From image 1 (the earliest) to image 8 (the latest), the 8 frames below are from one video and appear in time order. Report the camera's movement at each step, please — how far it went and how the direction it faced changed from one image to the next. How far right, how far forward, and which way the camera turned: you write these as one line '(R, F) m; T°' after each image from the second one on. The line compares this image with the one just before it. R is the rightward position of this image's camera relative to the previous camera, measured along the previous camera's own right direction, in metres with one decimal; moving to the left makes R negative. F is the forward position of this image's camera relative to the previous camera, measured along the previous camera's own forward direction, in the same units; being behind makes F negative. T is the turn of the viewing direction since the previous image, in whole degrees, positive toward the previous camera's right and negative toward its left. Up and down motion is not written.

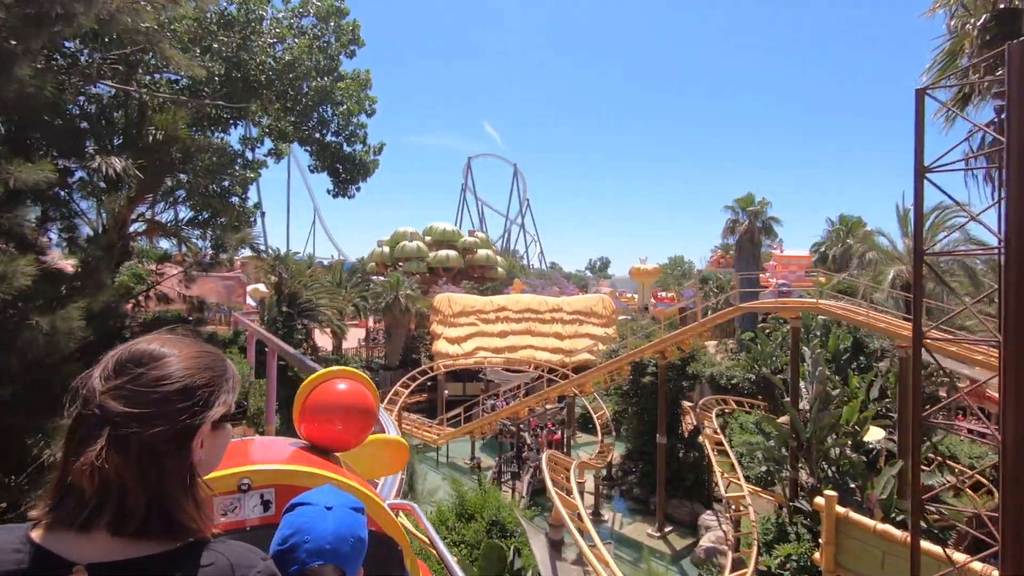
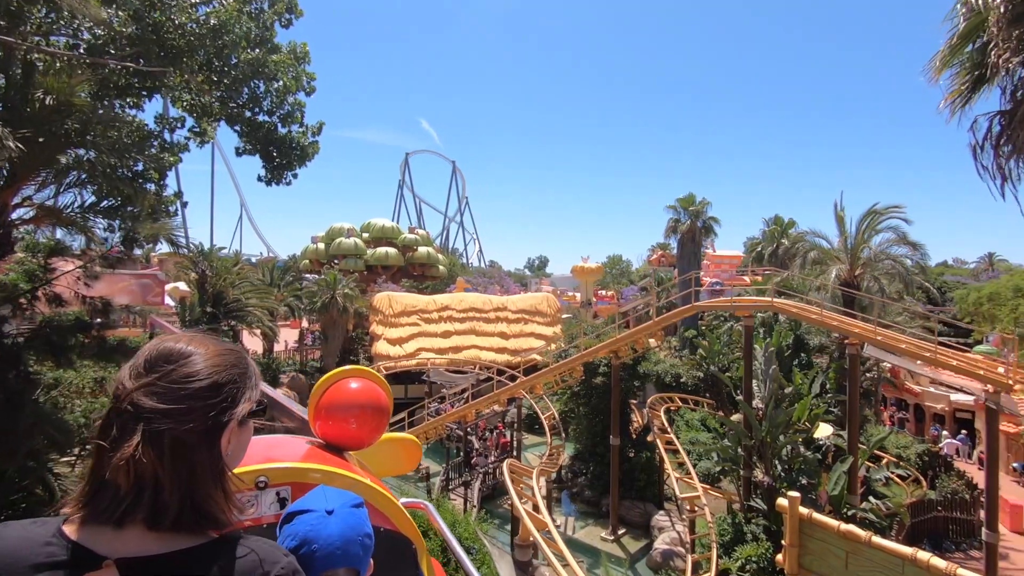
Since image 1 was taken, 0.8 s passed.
(-0.3, +0.6) m; +6°
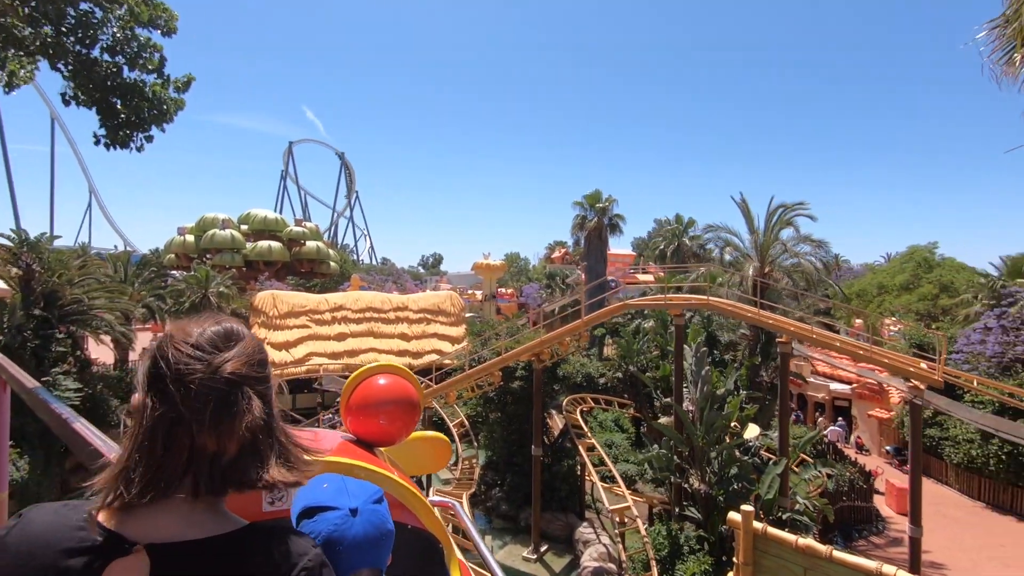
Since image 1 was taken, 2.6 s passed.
(-0.4, +1.2) m; +11°
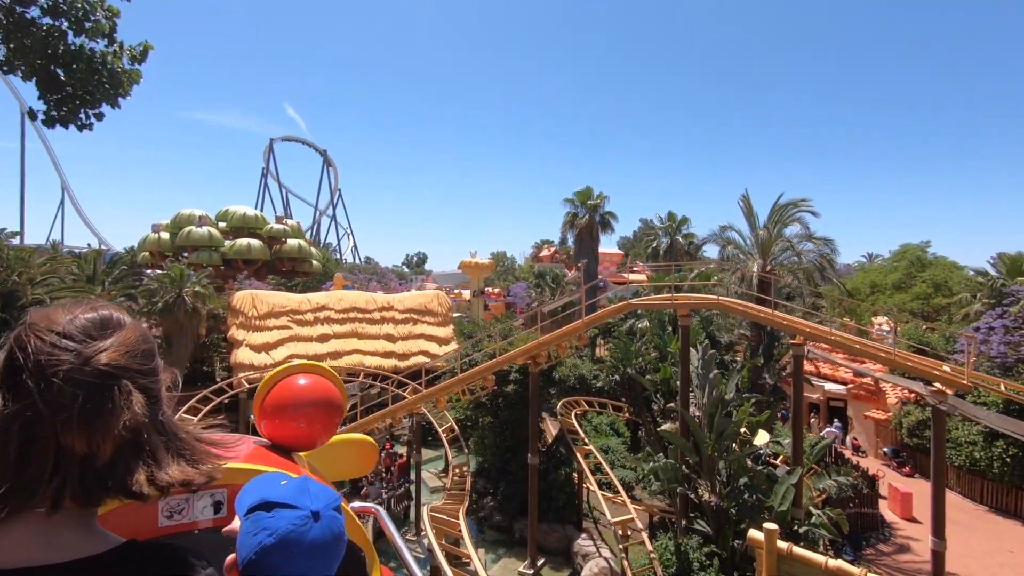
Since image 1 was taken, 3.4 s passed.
(-0.2, +0.6) m; +2°
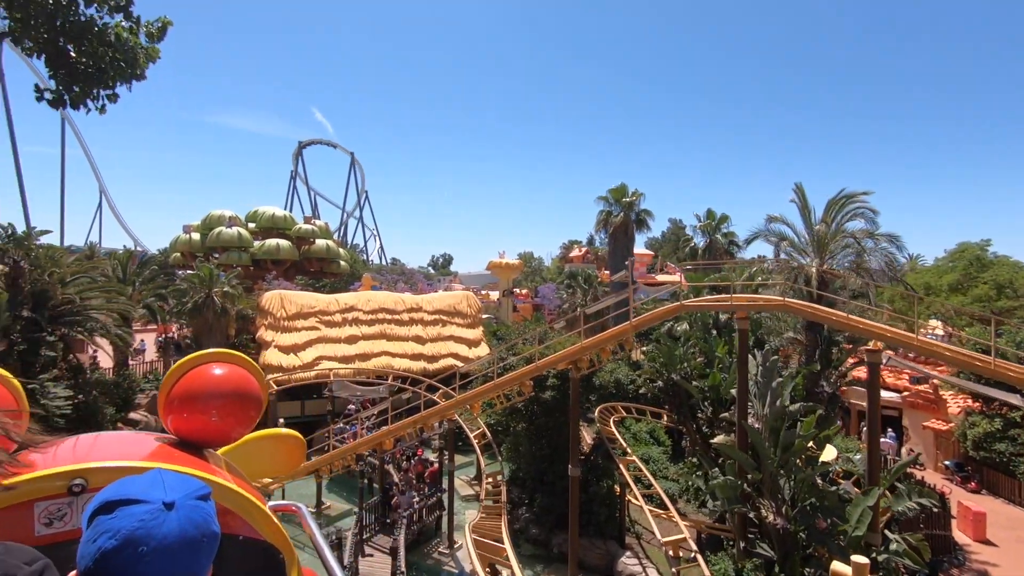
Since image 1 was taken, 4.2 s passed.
(-0.3, +0.6) m; -3°
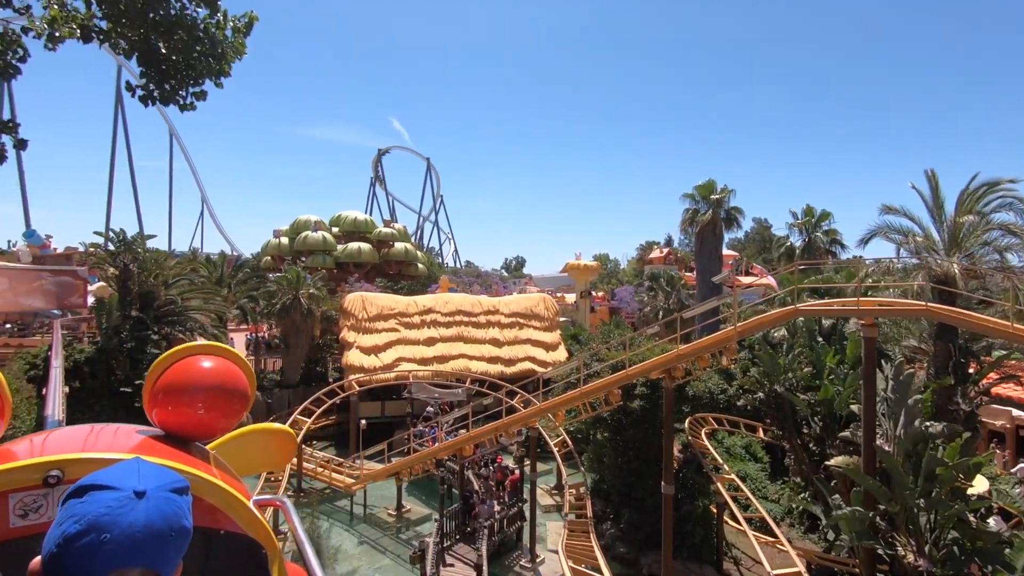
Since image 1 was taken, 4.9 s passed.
(-0.3, +0.5) m; -7°
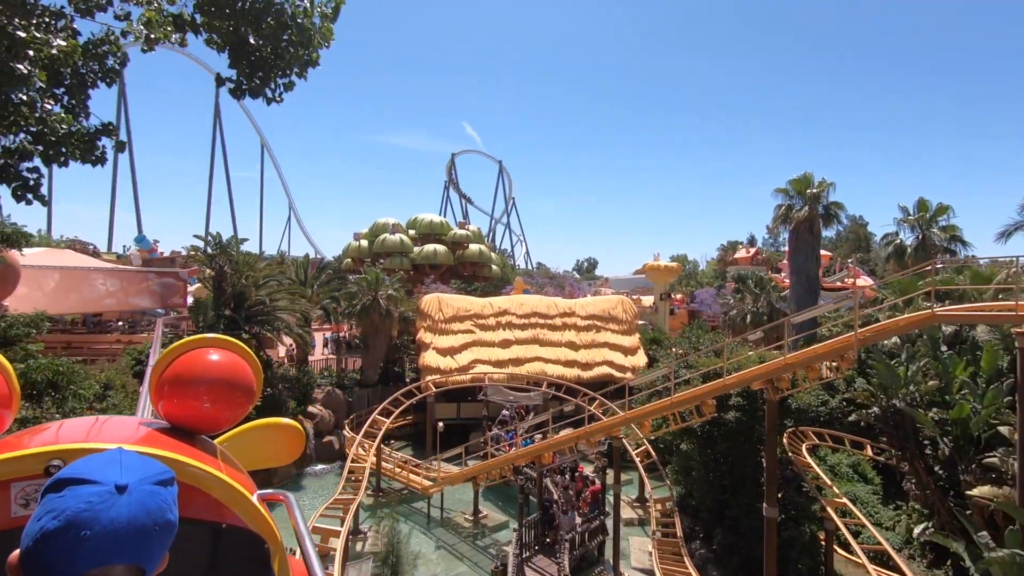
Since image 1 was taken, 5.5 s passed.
(-0.2, +0.4) m; -7°
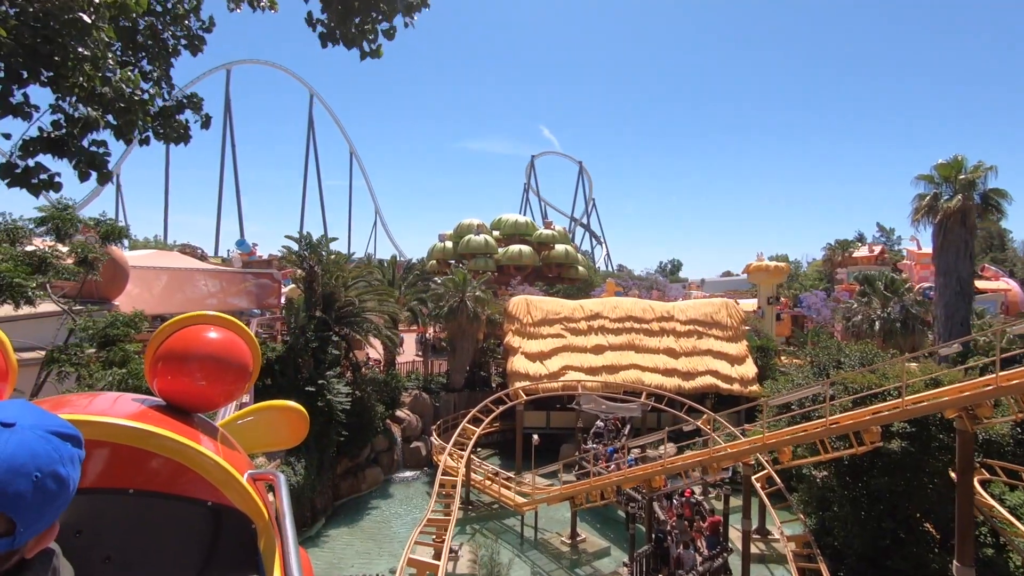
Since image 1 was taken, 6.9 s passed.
(-0.5, +1.0) m; -8°
